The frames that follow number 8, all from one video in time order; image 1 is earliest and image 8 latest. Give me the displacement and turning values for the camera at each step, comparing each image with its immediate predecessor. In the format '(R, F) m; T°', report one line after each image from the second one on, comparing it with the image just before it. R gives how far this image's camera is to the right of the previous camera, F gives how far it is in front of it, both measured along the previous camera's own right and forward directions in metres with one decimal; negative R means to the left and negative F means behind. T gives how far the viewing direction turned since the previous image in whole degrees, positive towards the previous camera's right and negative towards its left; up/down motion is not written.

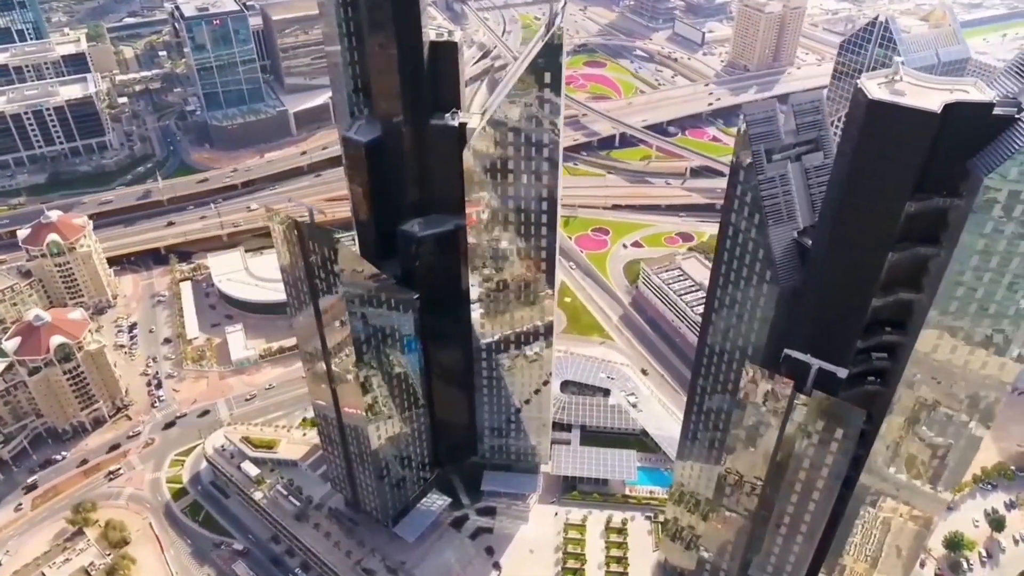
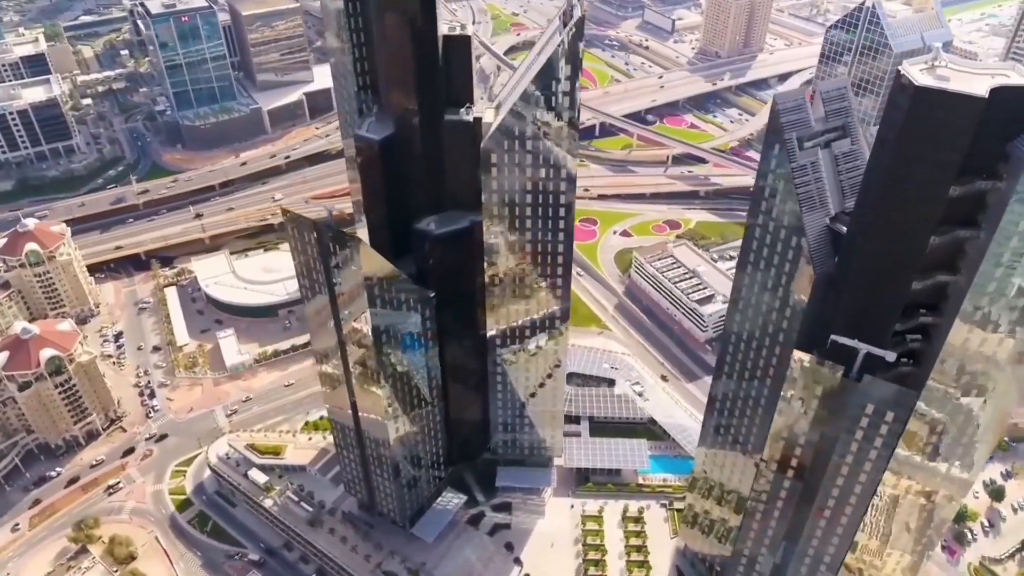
(-11.4, +1.4) m; +3°
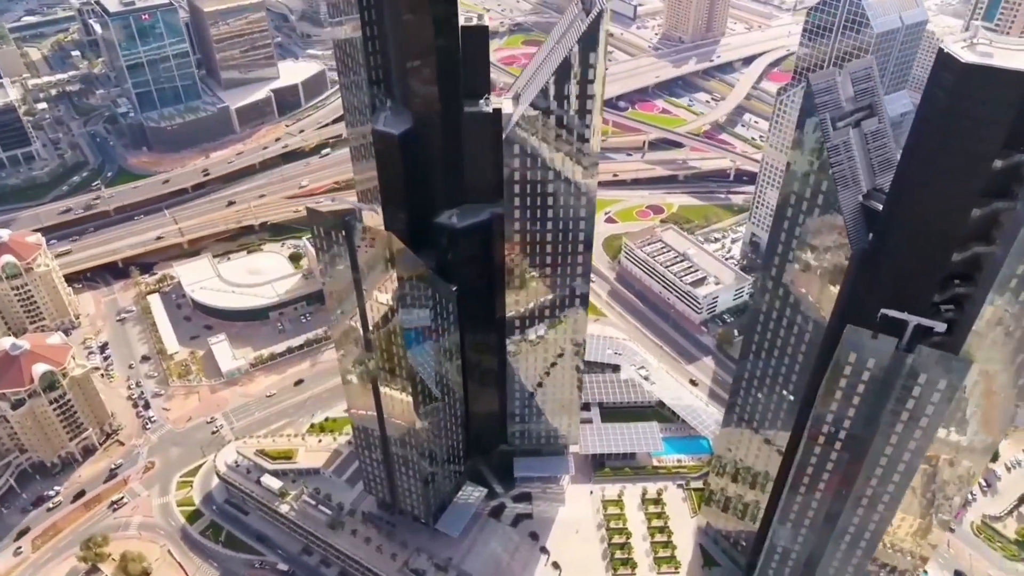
(-14.3, +0.6) m; +3°
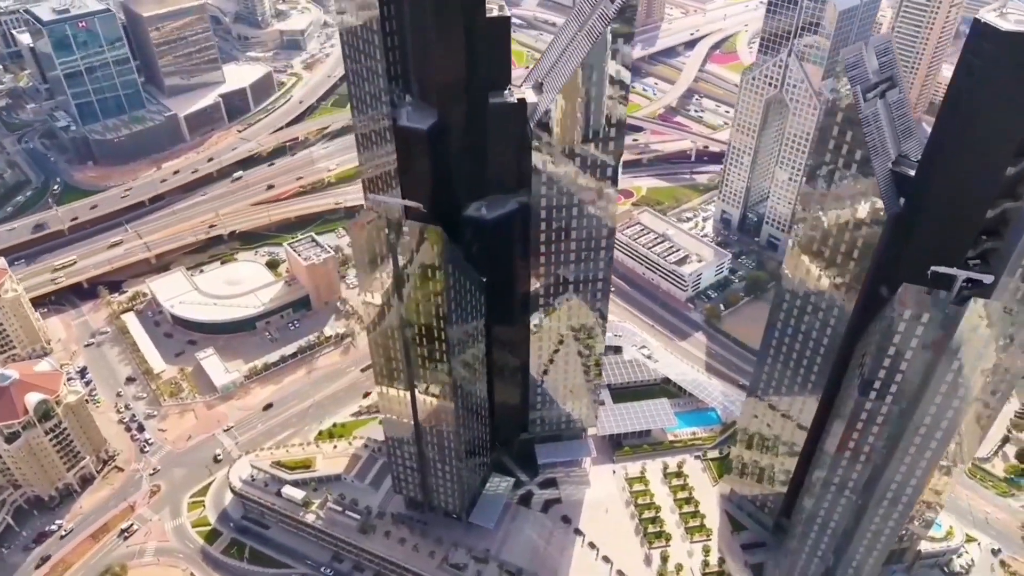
(-21.1, -0.3) m; +5°
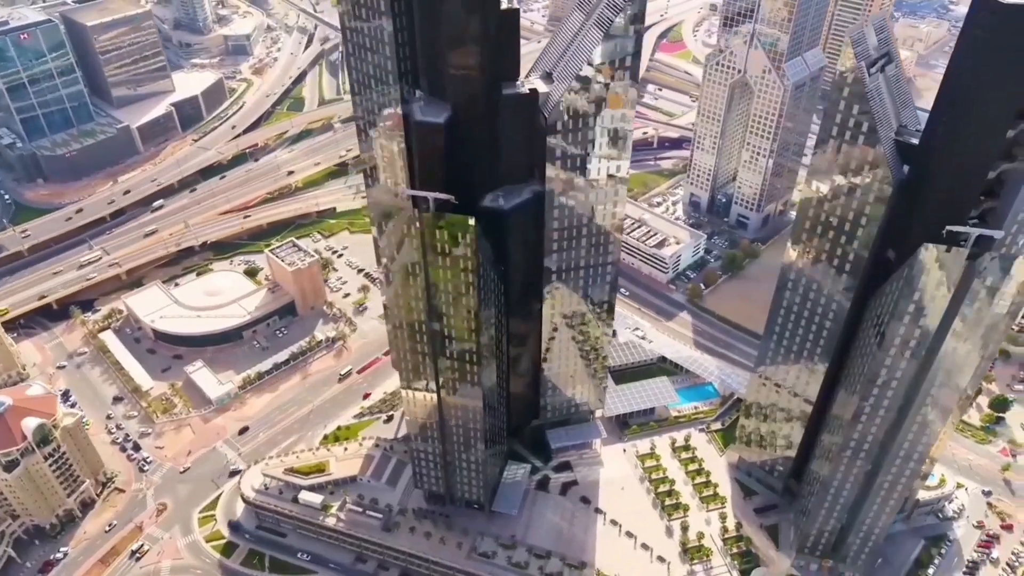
(-17.0, -2.1) m; +5°
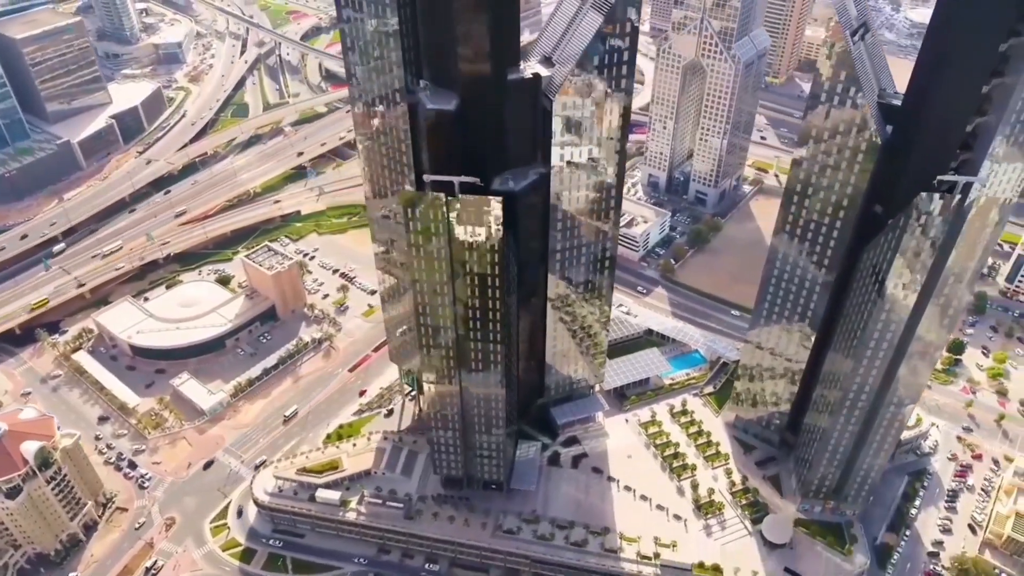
(-18.7, -3.8) m; +5°
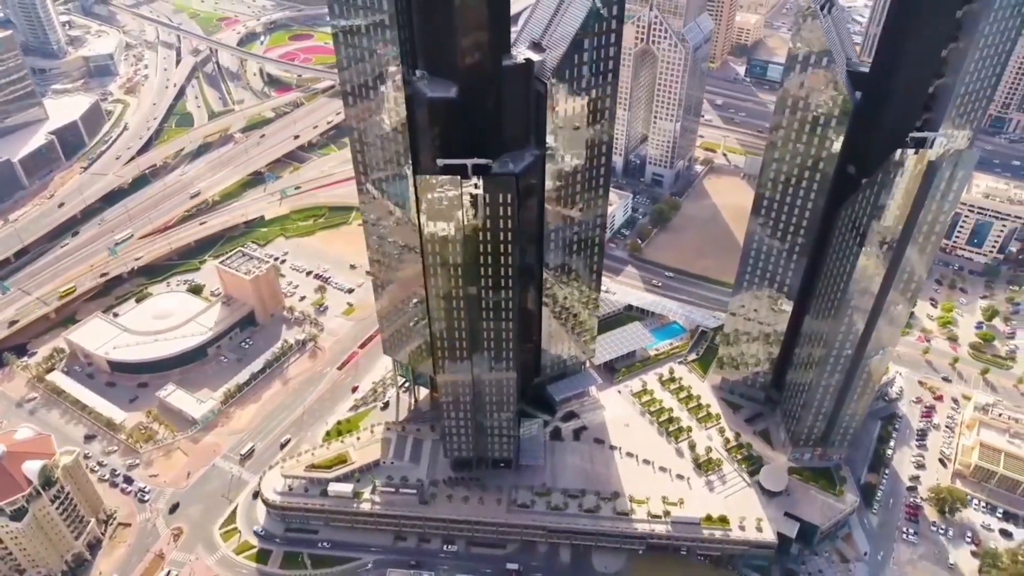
(-16.5, -5.0) m; +5°
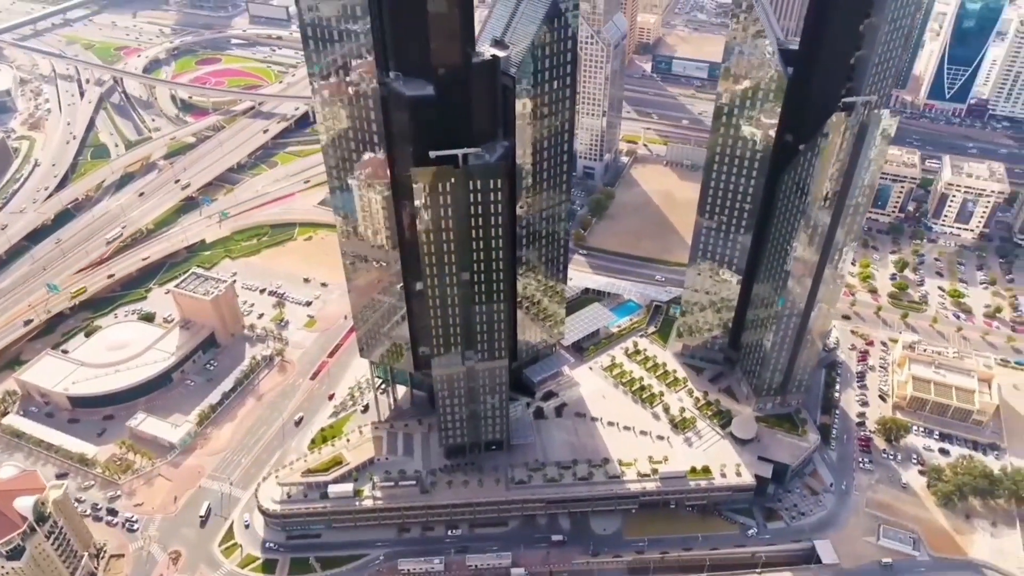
(-18.7, -8.2) m; +7°
